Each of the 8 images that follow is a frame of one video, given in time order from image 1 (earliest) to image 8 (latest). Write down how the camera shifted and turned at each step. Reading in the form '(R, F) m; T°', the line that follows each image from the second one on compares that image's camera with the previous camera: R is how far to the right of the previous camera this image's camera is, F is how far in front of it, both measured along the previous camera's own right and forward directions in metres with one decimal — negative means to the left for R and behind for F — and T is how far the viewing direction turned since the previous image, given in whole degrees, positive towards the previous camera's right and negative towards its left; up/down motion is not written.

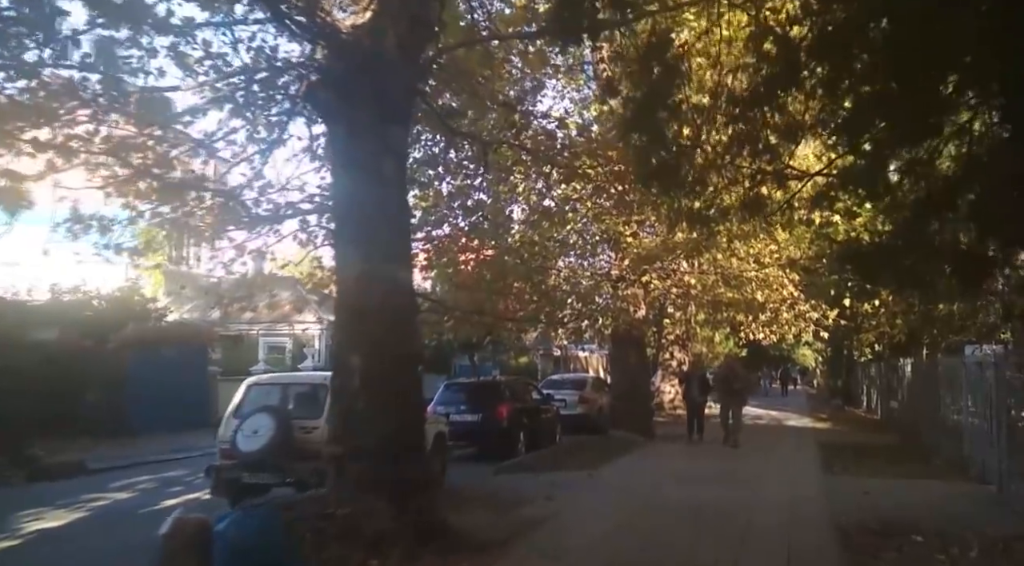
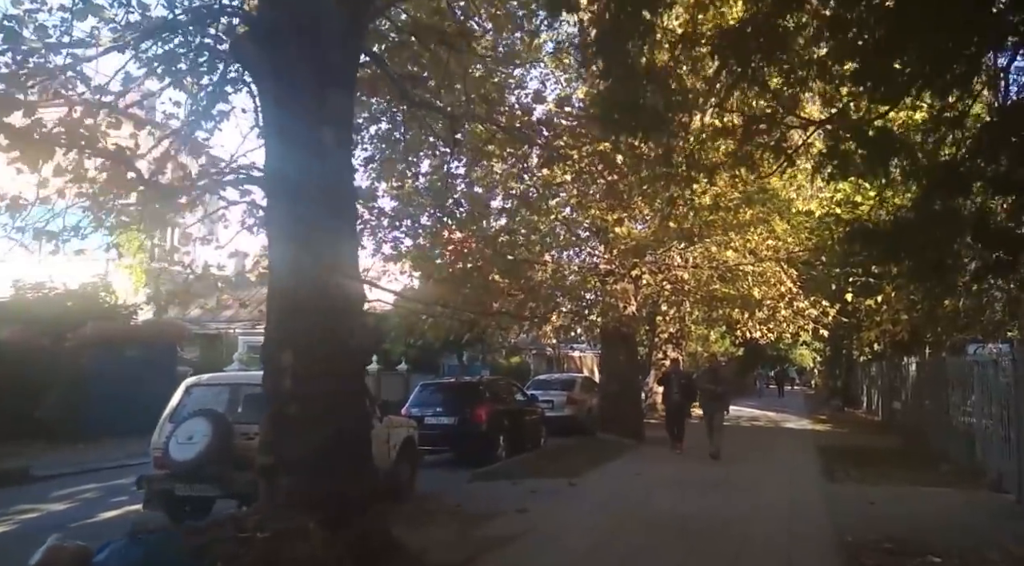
(+0.3, +0.9) m; 0°
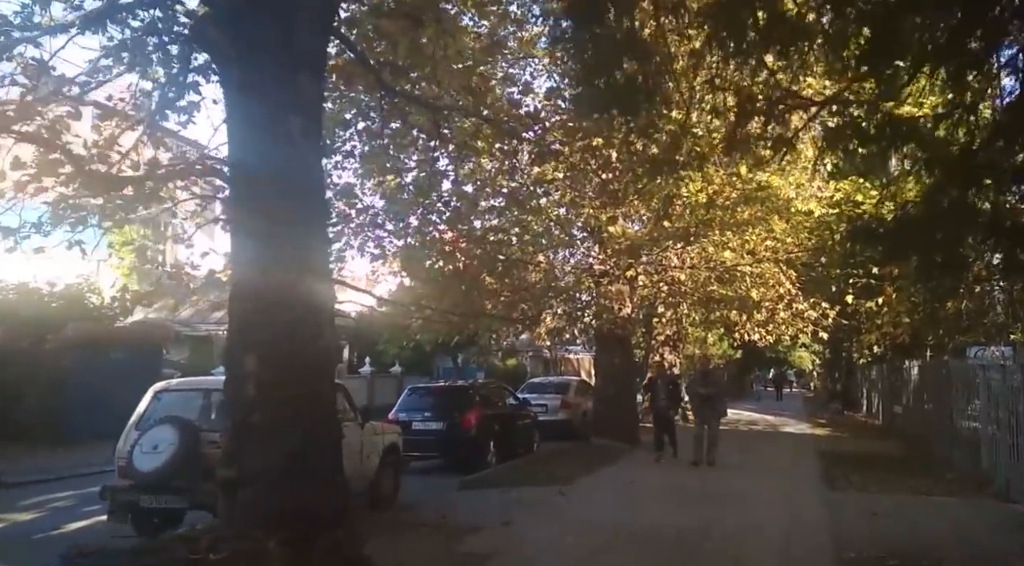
(+0.1, +0.4) m; 0°
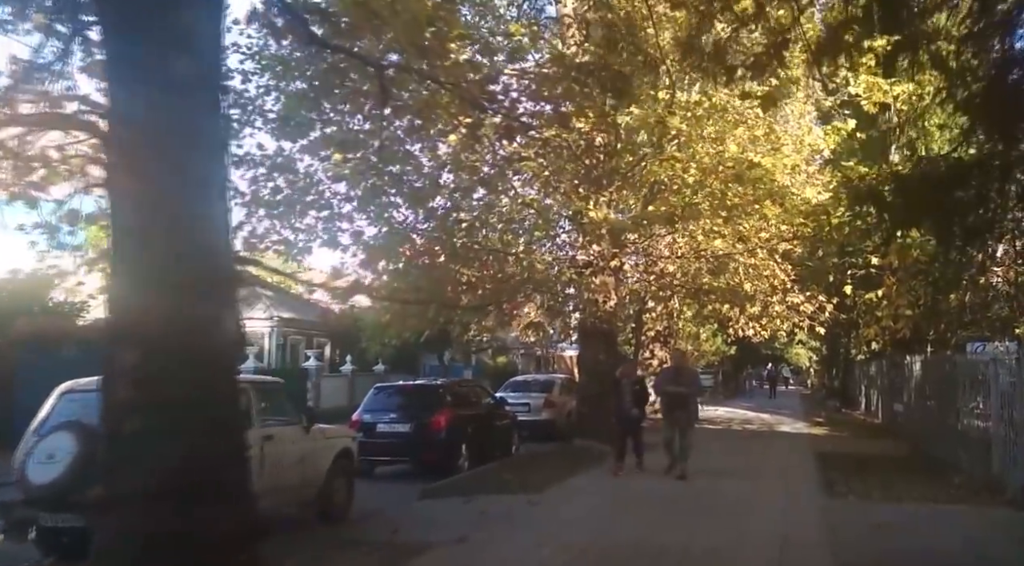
(+0.4, +0.9) m; 0°
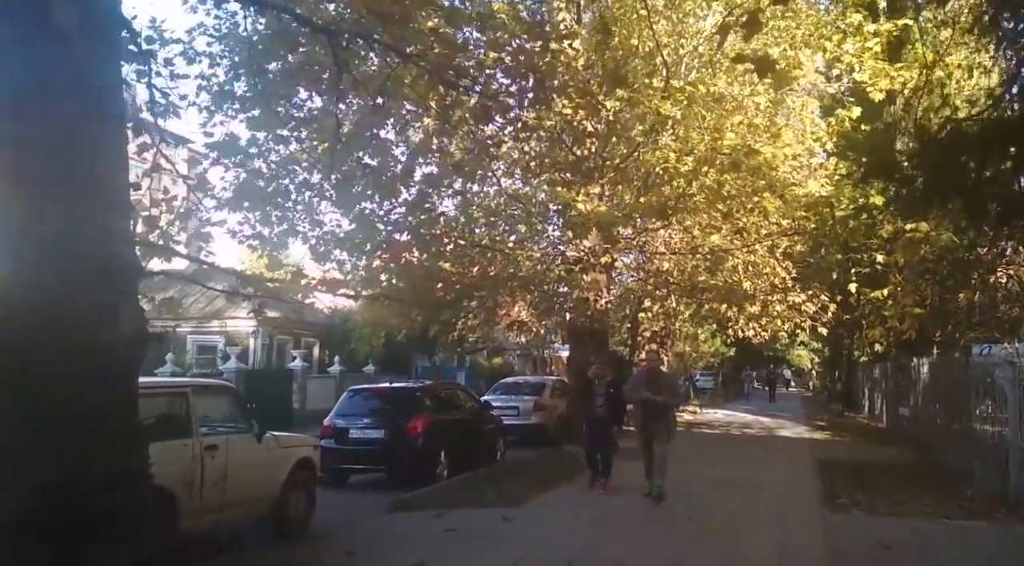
(+0.3, +0.7) m; 0°
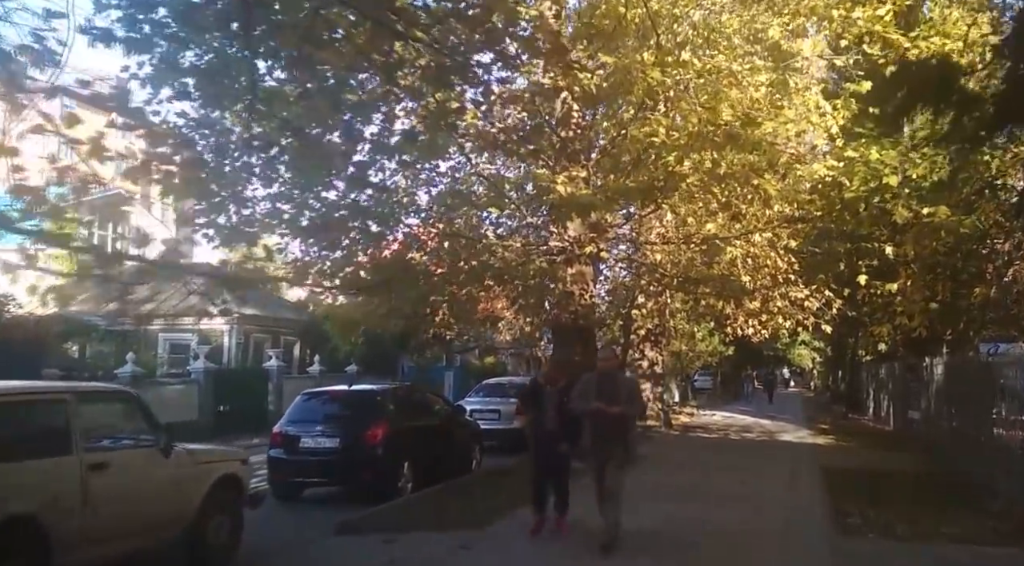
(+0.4, +1.2) m; 0°
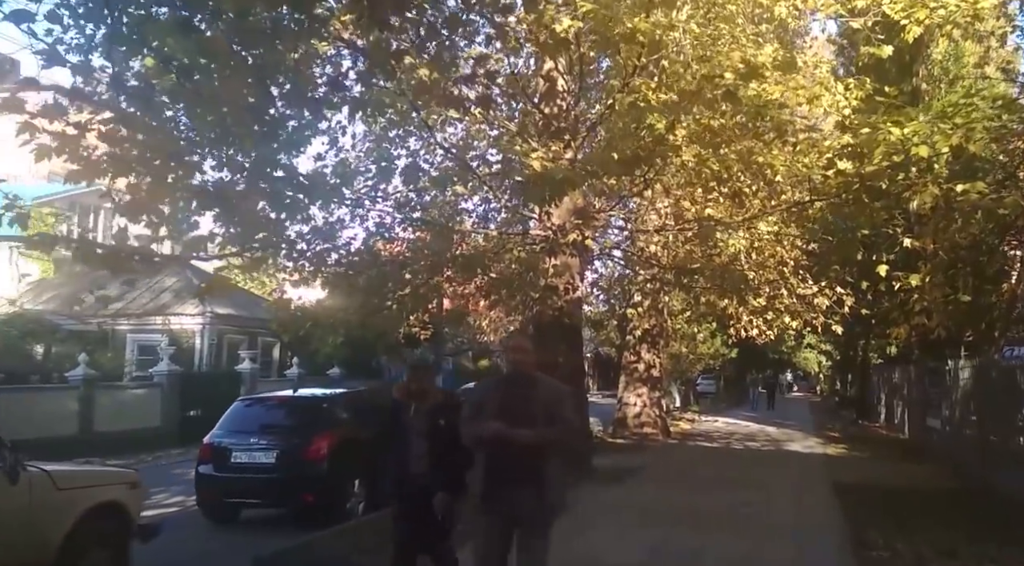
(+0.4, +1.3) m; 0°
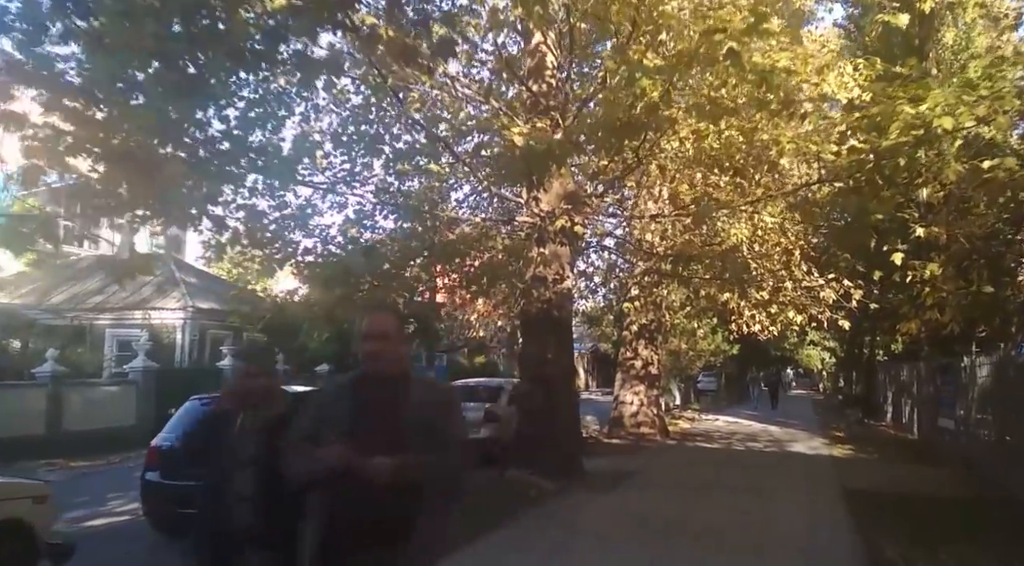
(+0.2, +0.8) m; 0°
